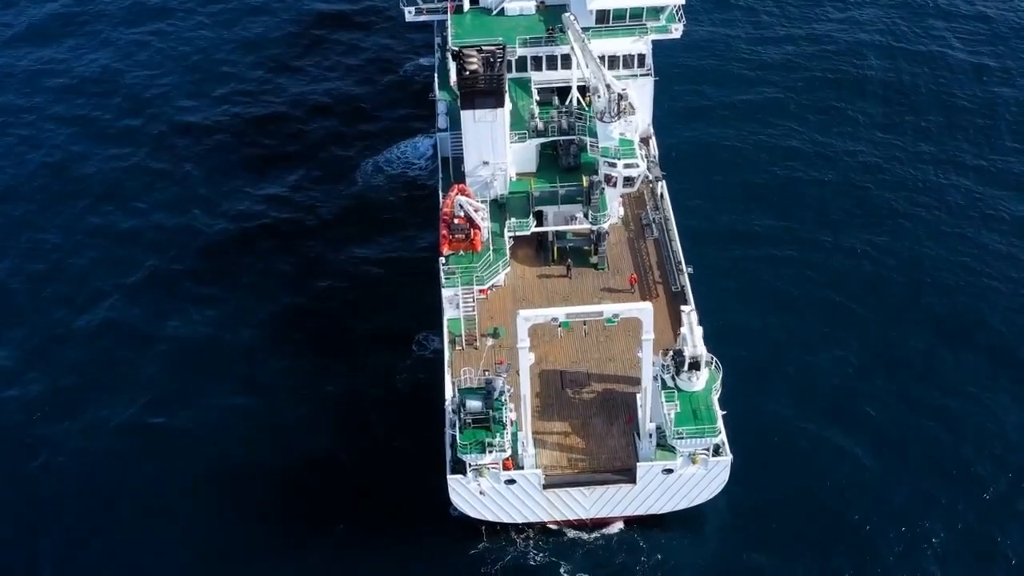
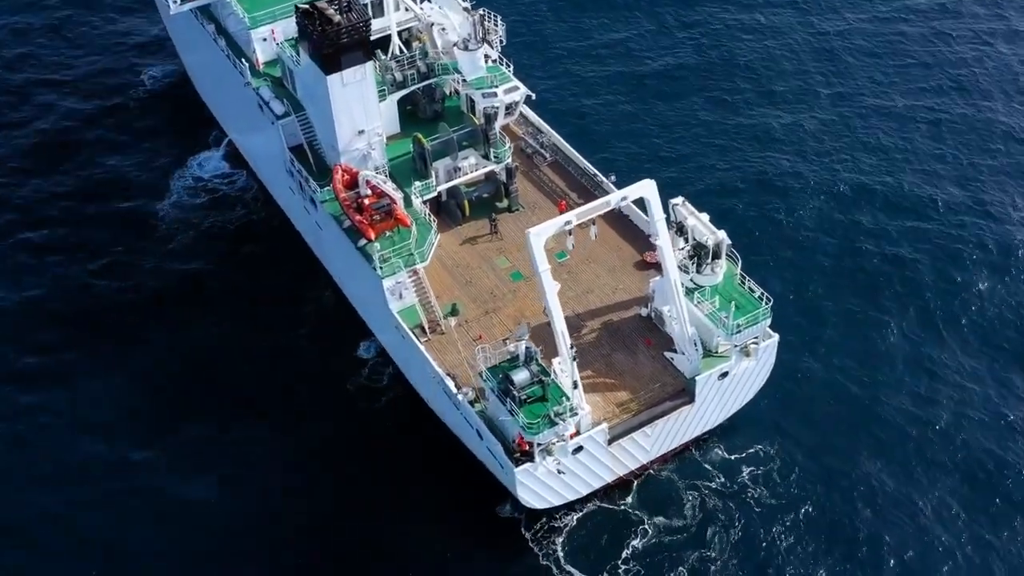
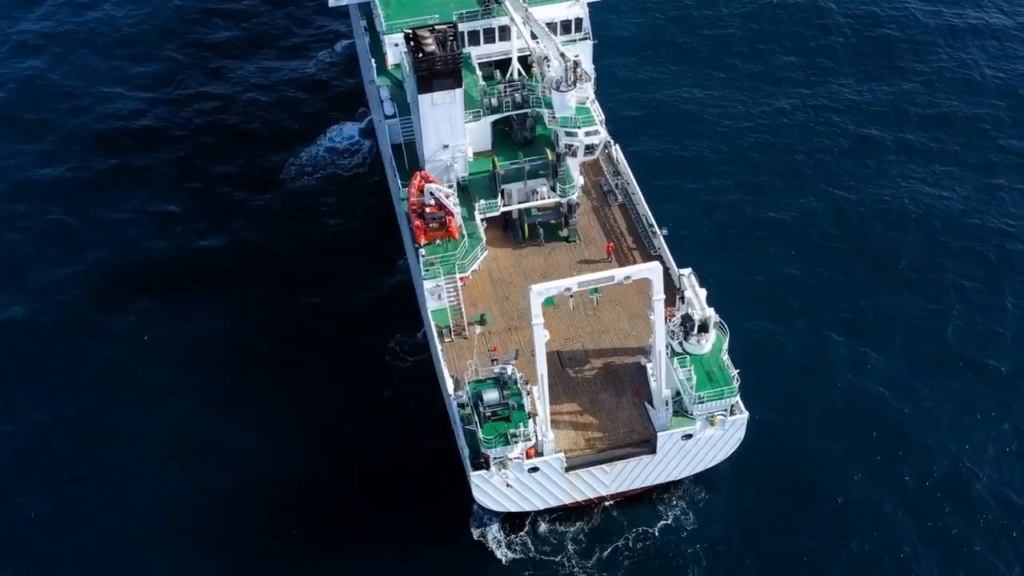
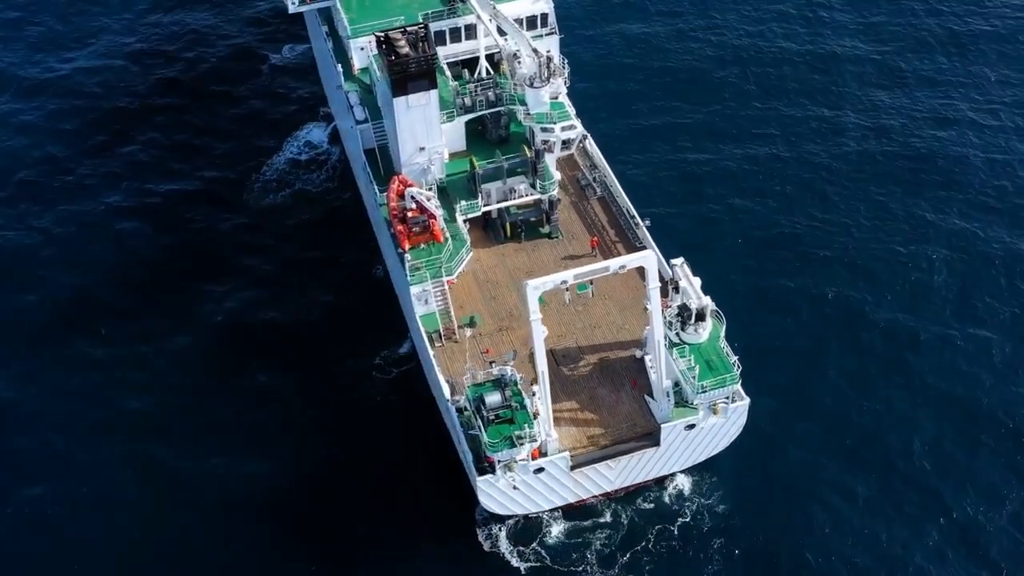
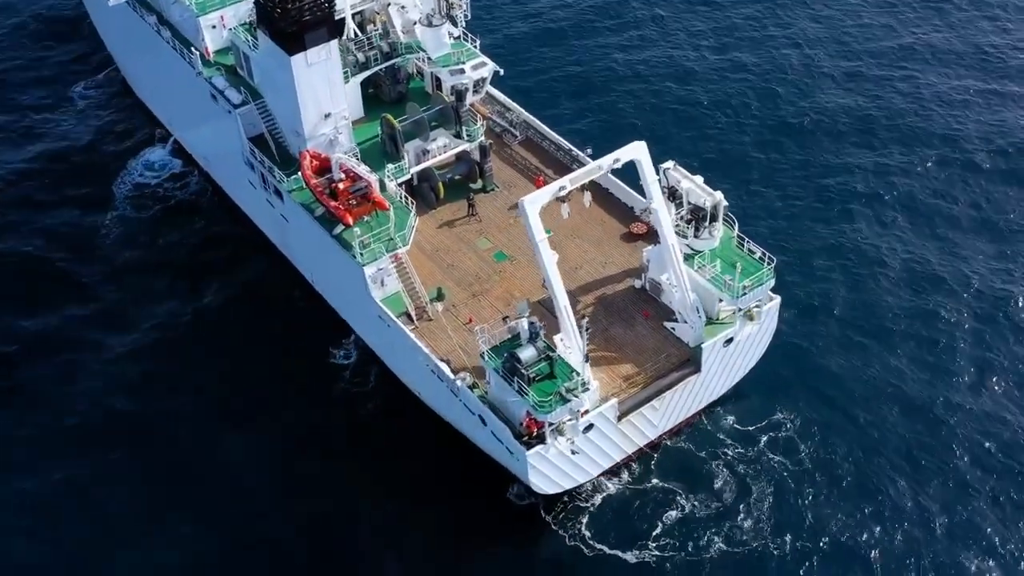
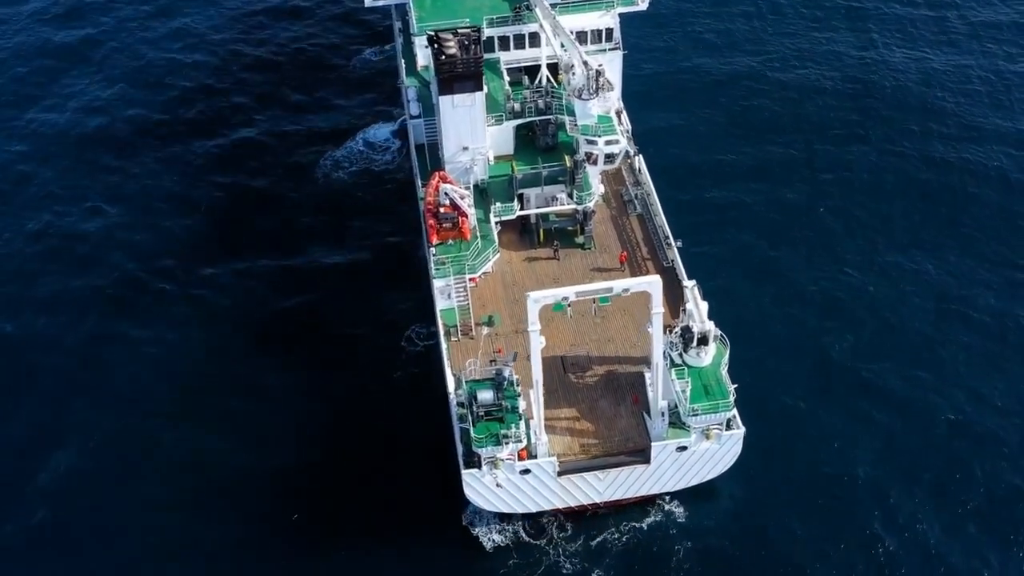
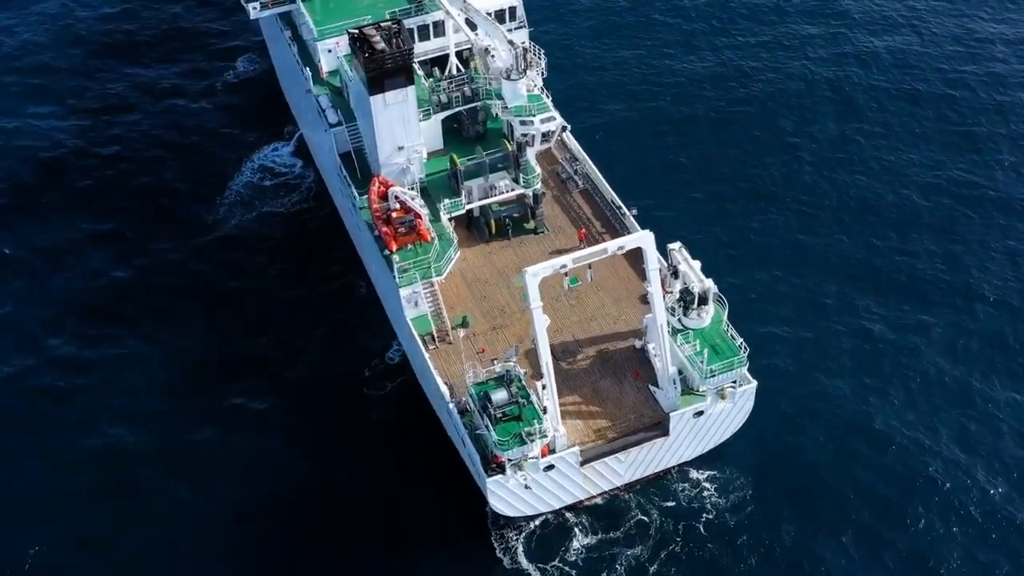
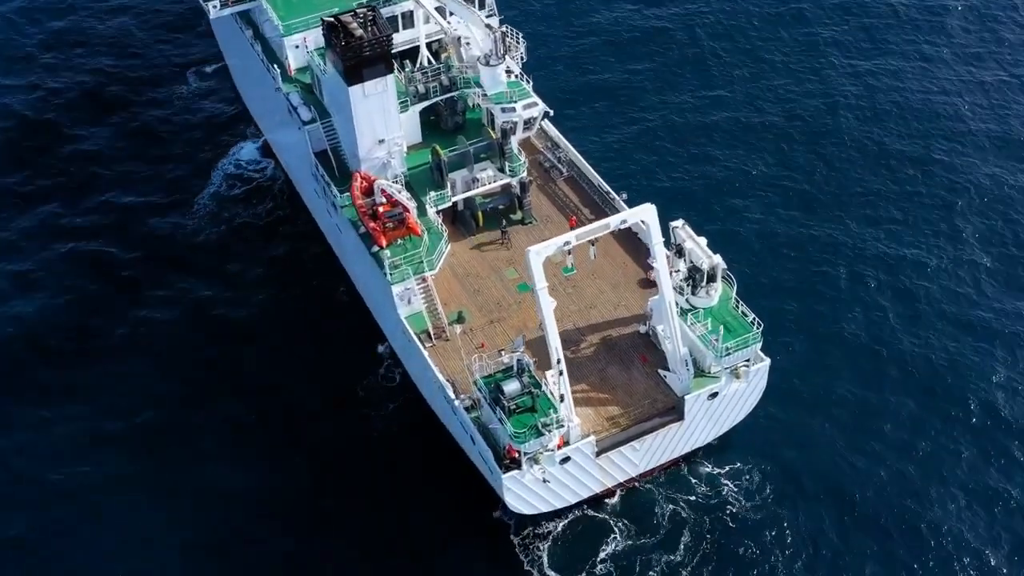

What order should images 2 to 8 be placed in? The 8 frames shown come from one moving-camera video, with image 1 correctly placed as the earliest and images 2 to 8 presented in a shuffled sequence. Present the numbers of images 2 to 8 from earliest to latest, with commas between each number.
6, 3, 4, 7, 8, 2, 5
